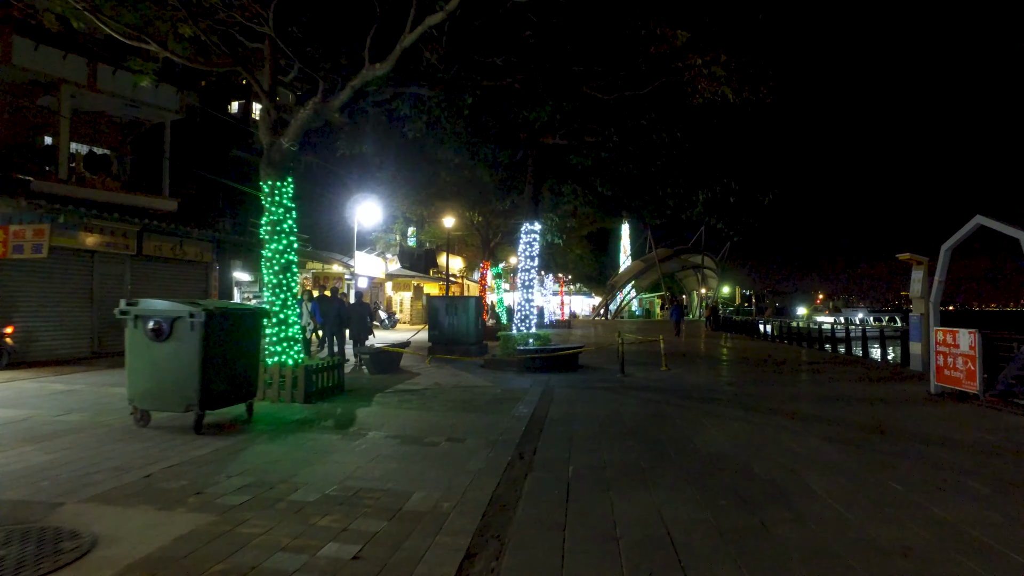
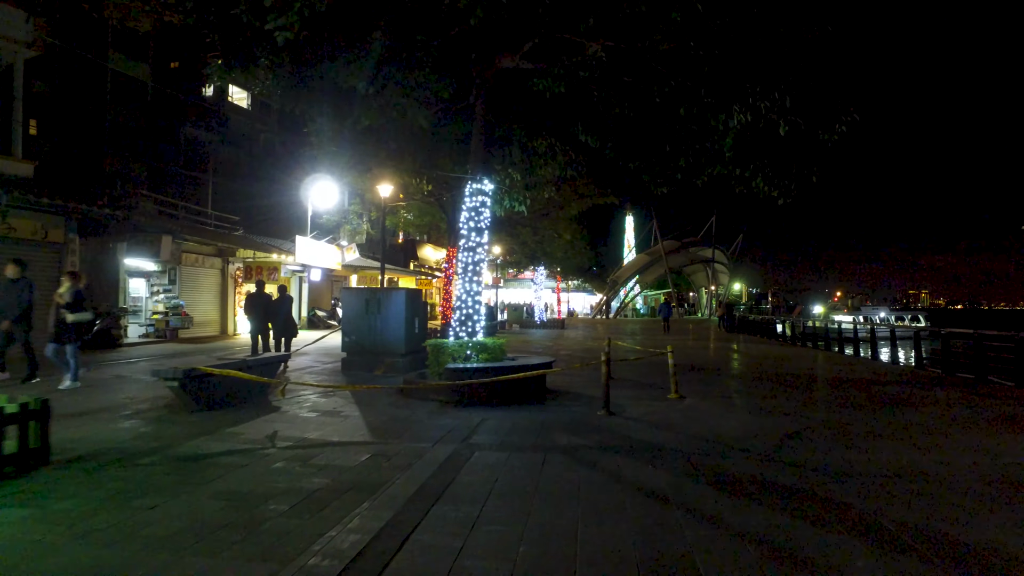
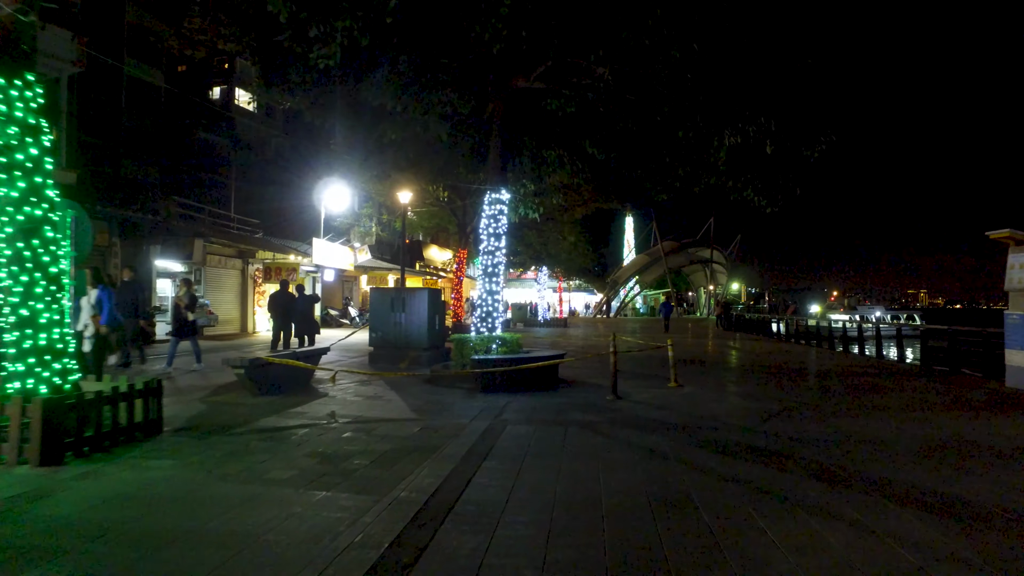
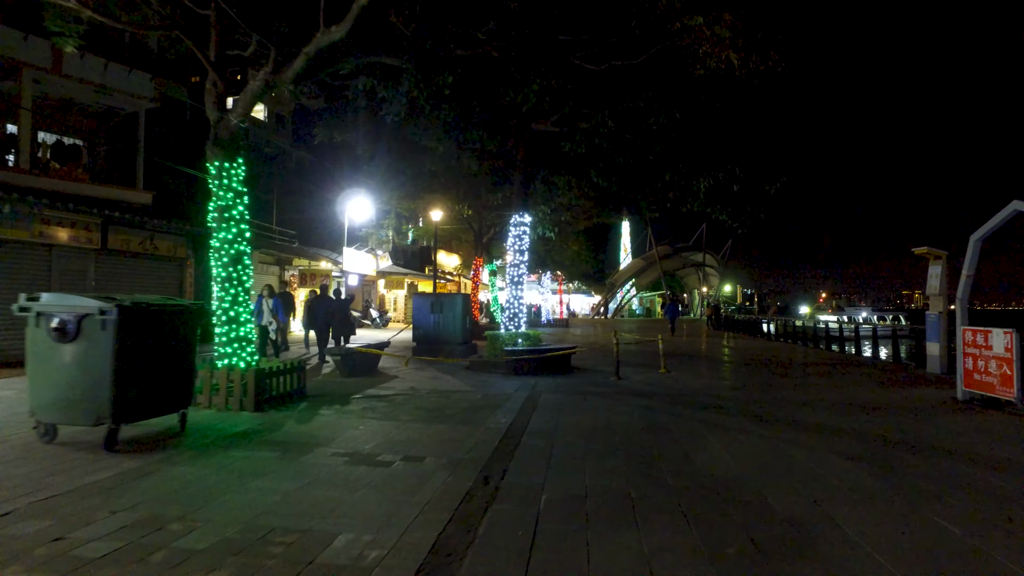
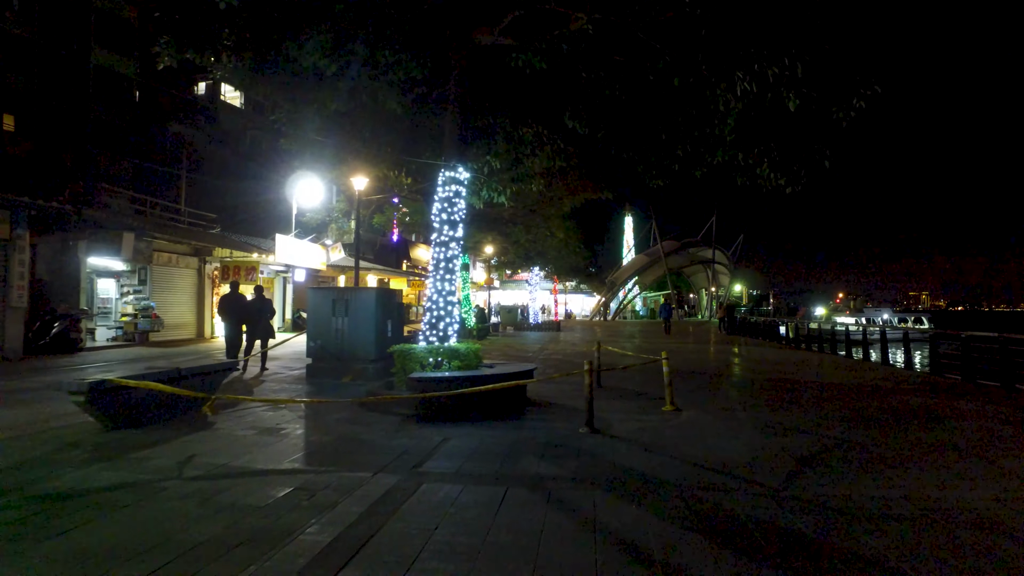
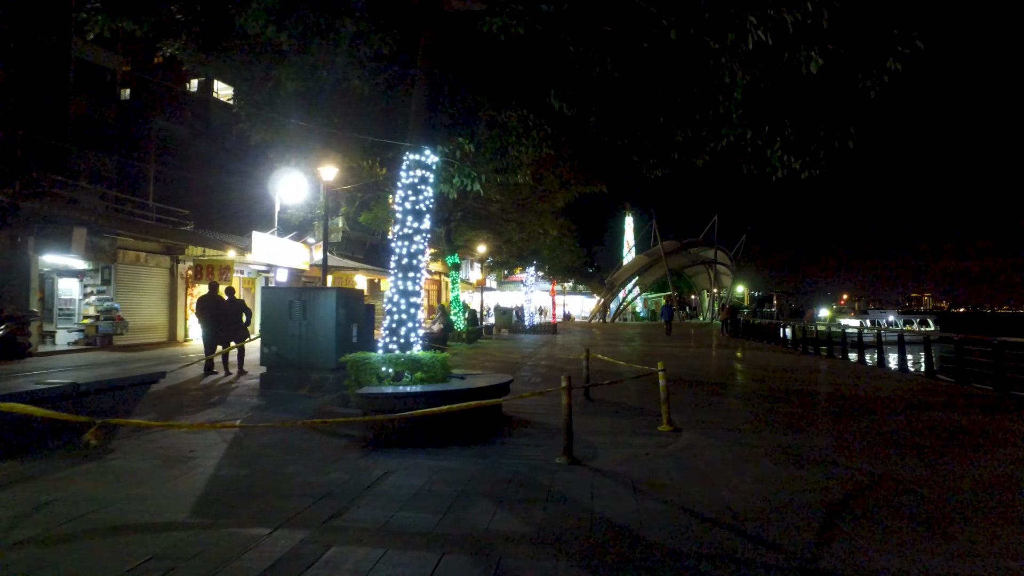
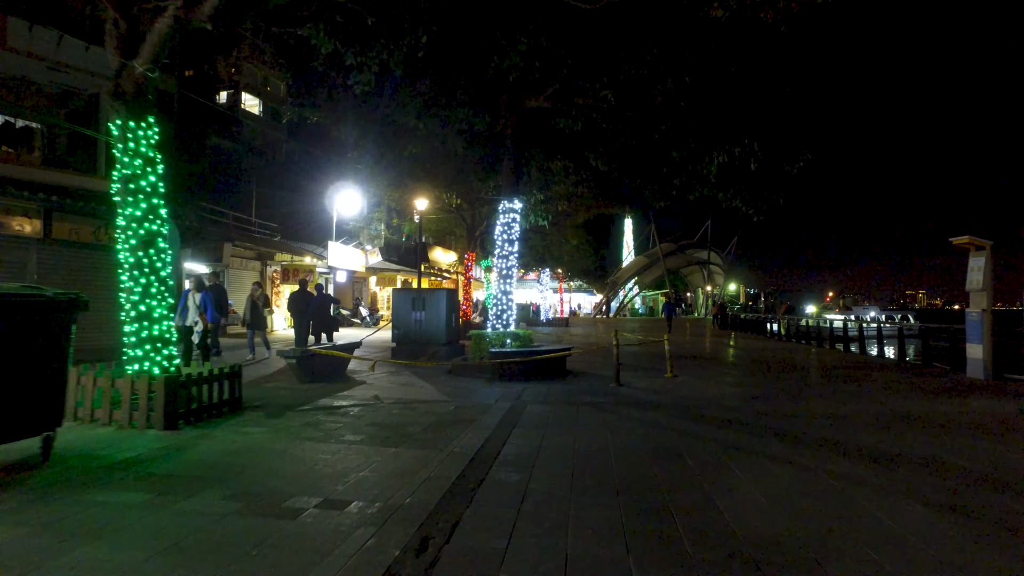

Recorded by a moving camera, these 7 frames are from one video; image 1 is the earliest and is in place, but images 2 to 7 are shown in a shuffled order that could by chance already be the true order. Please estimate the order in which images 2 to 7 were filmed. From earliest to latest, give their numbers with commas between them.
4, 7, 3, 2, 5, 6
